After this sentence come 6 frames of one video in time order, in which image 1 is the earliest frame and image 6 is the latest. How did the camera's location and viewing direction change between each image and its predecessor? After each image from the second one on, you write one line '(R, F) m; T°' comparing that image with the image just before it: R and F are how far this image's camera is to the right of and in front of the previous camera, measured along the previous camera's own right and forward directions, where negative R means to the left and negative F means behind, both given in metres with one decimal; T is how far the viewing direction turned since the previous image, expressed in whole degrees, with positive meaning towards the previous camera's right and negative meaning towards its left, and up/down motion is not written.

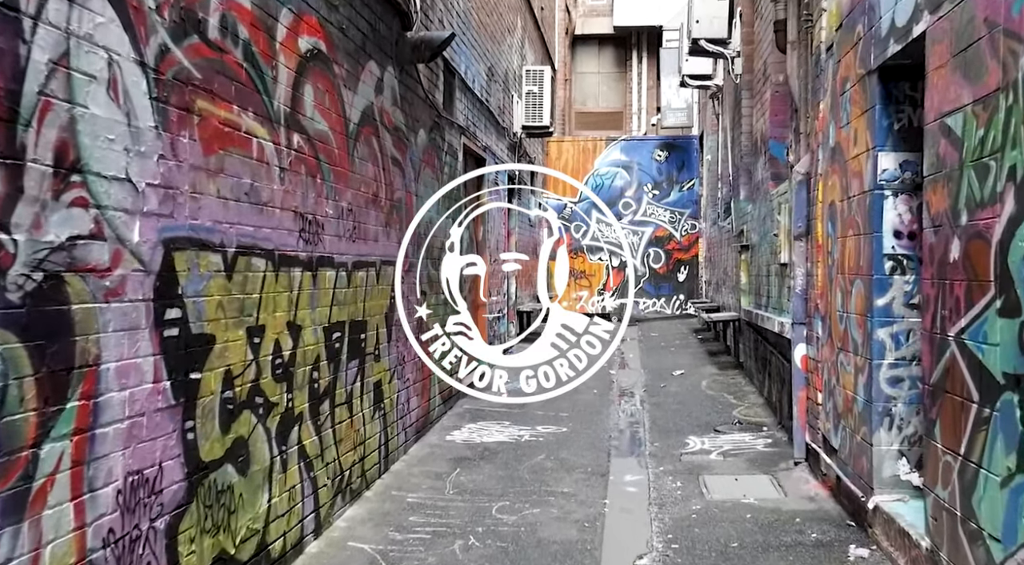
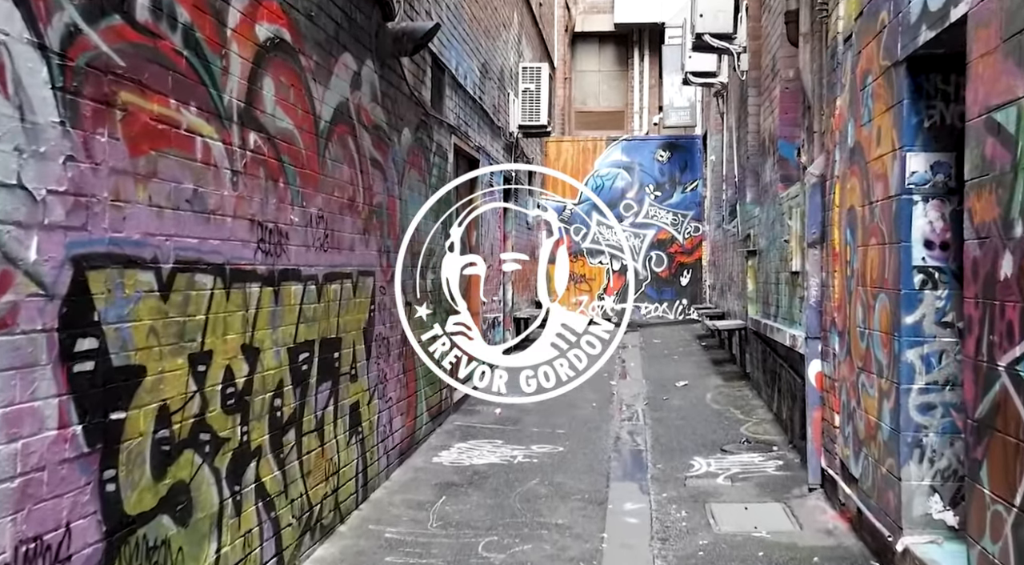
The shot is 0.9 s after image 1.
(+0.1, +0.5) m; 0°
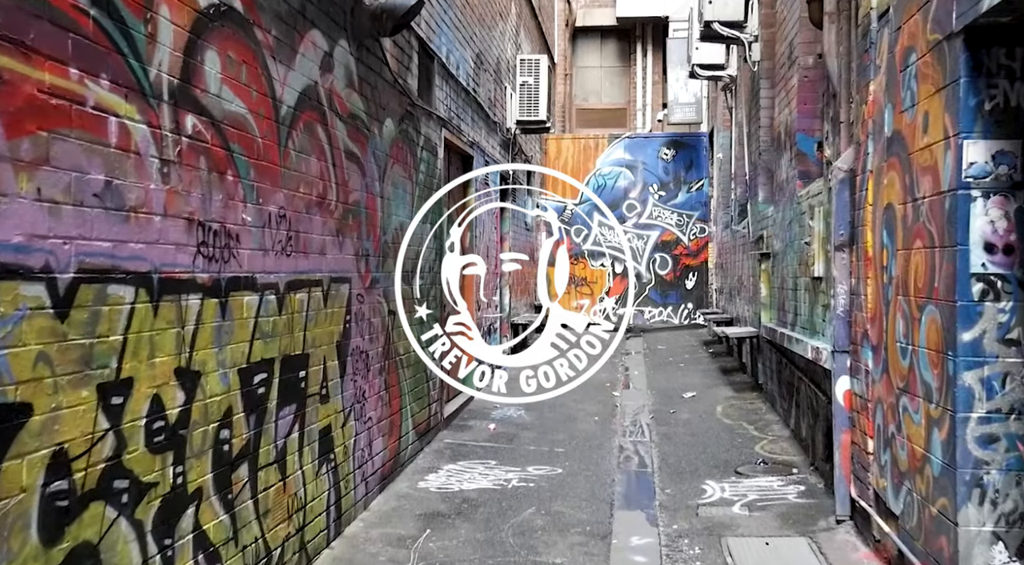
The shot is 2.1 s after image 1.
(0.0, +0.7) m; 0°
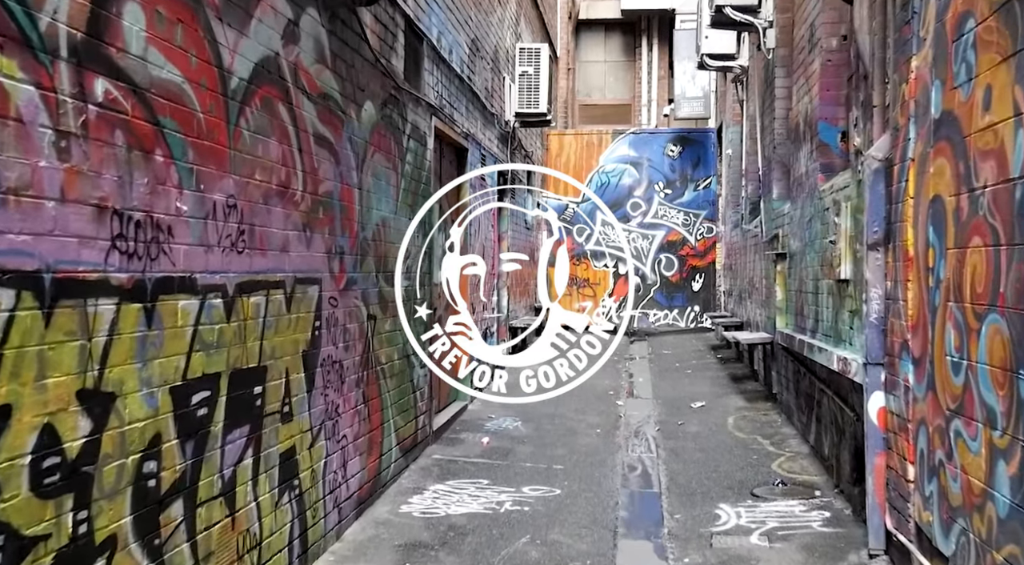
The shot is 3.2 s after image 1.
(+0.1, +0.6) m; 0°
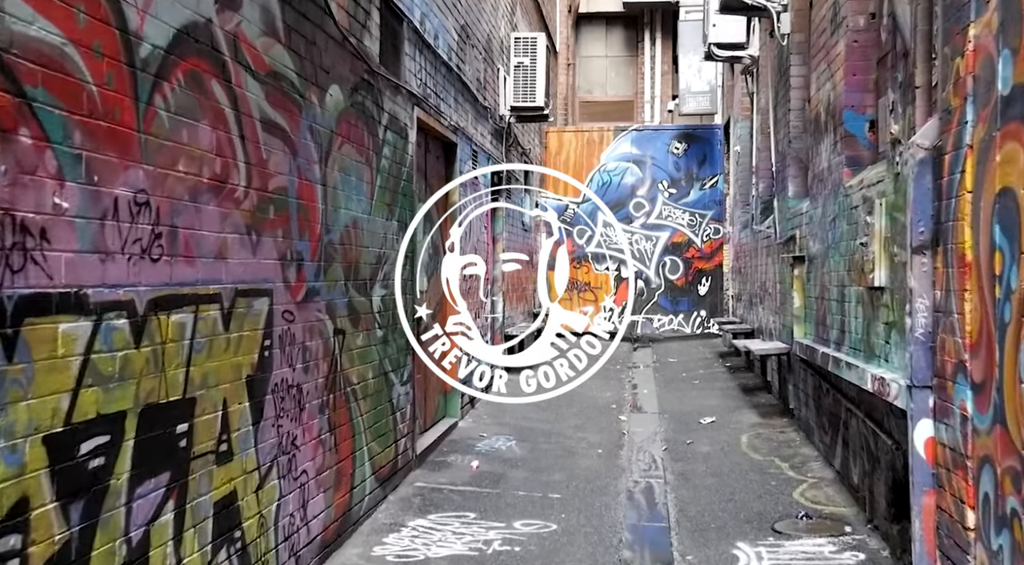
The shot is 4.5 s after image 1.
(+0.1, +0.7) m; 0°
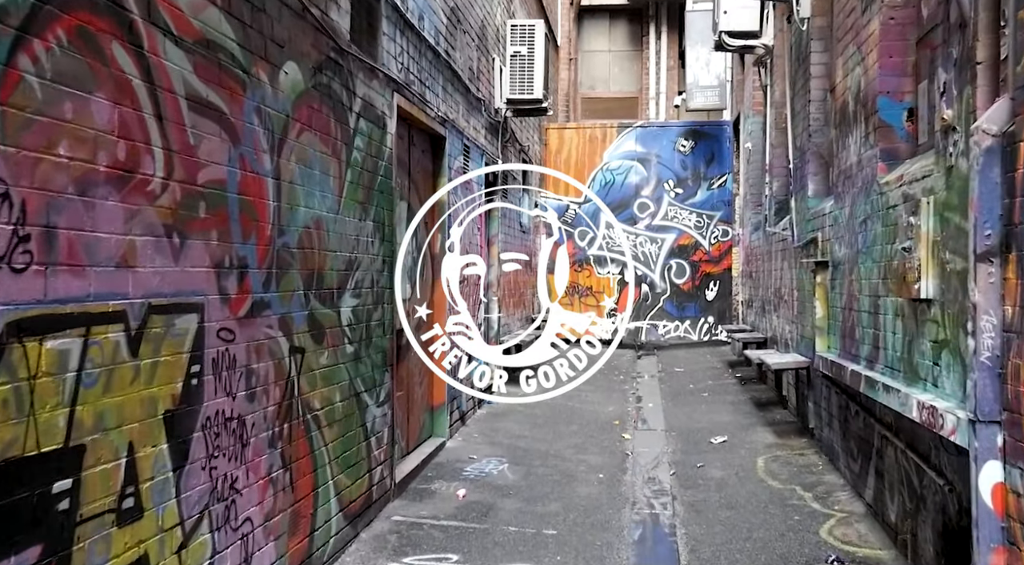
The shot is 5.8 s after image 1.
(+0.1, +0.7) m; 0°
